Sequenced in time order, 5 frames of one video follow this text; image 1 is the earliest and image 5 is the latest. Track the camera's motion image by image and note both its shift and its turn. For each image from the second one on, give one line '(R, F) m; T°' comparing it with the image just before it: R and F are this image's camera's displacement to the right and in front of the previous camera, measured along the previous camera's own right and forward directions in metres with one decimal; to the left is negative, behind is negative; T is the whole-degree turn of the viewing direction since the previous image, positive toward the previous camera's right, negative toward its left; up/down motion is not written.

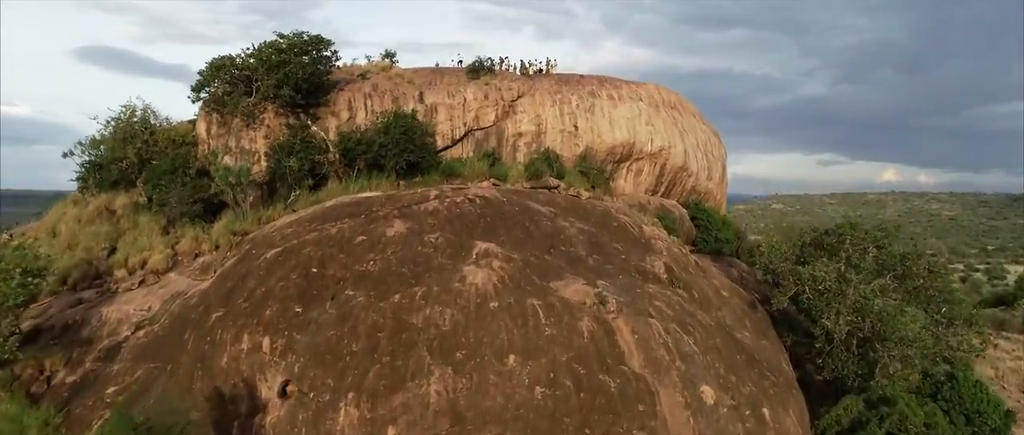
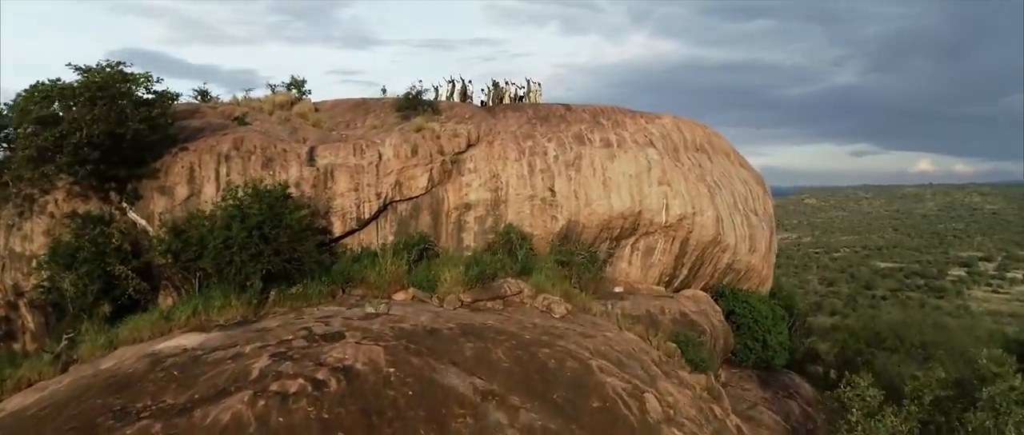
(+1.4, +6.0) m; -2°
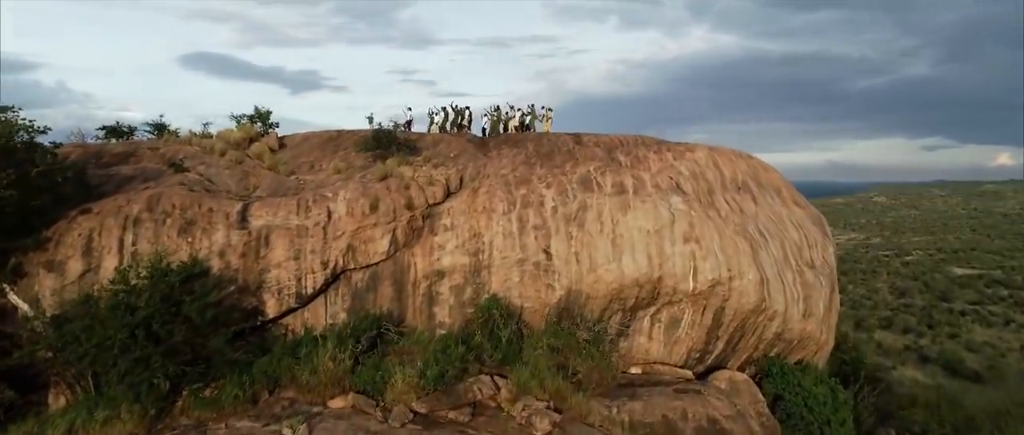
(+1.0, +2.4) m; -5°
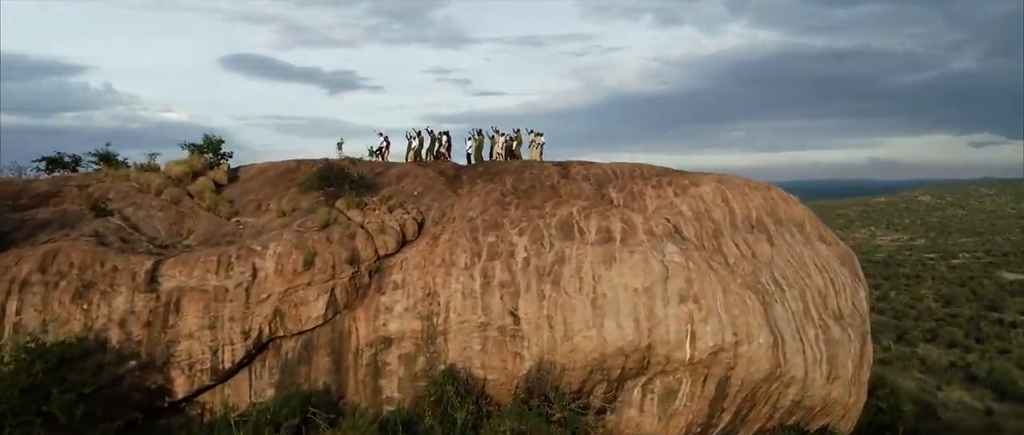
(+0.8, +1.5) m; -3°
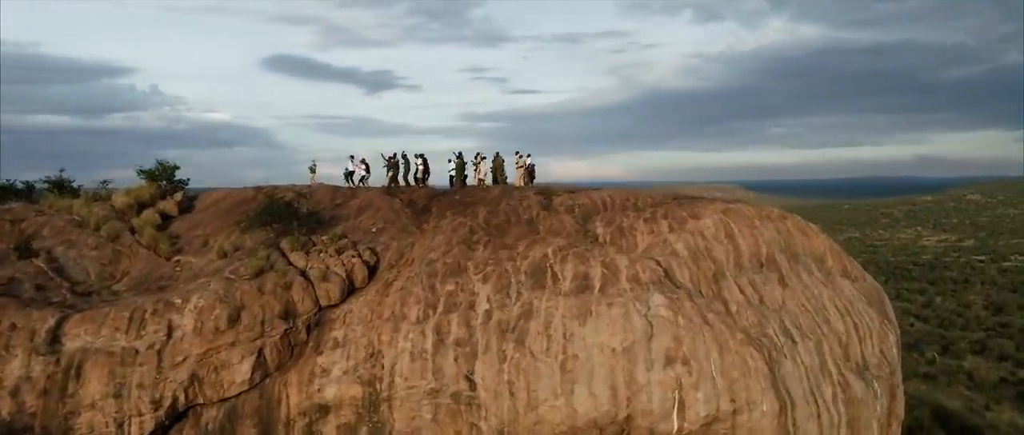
(+0.8, +1.2) m; -3°
